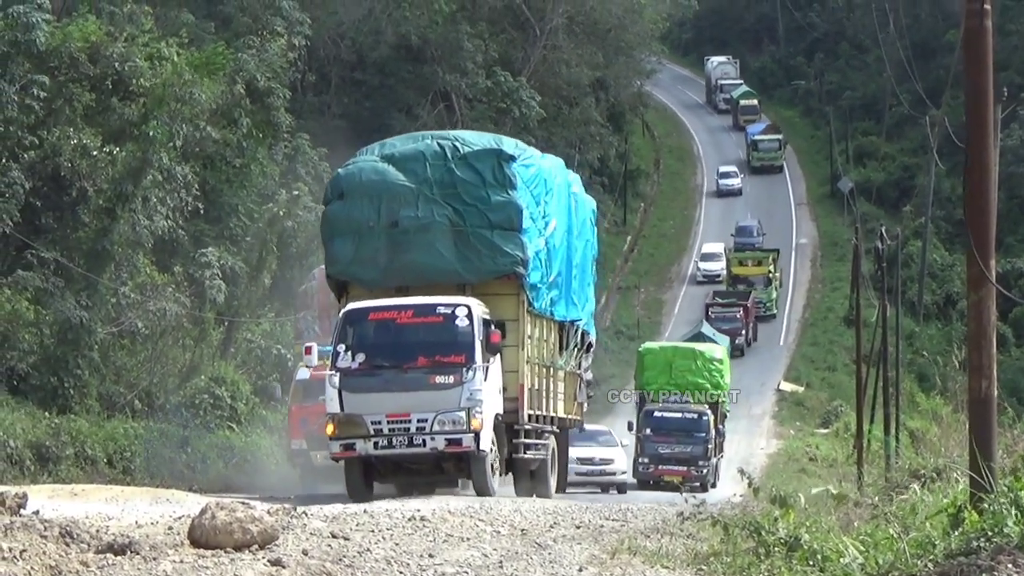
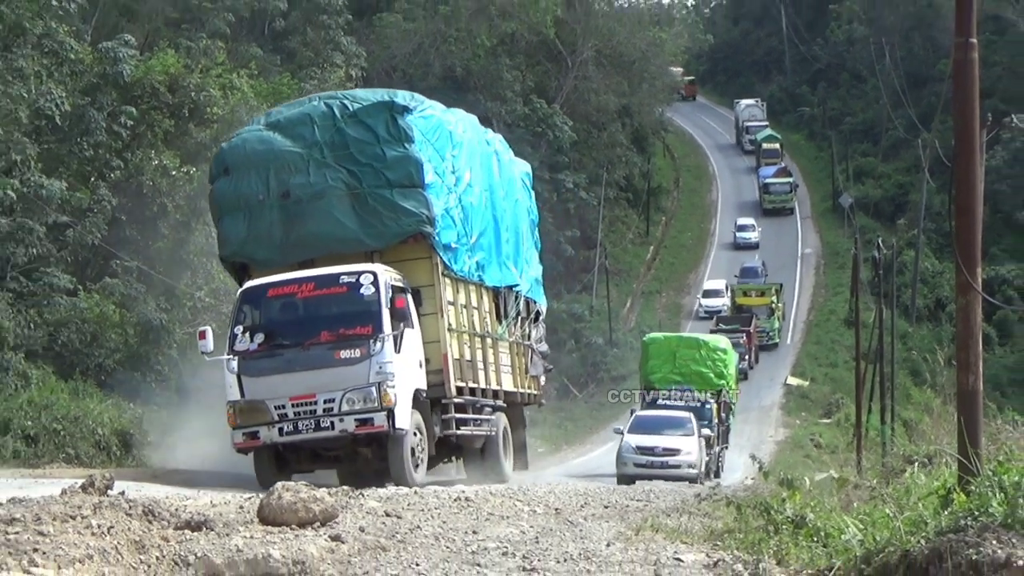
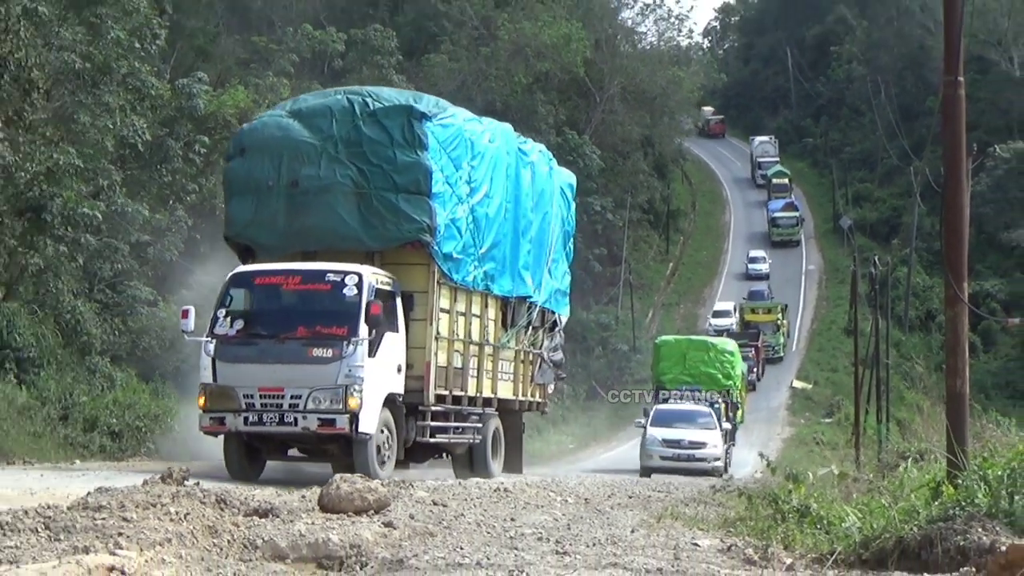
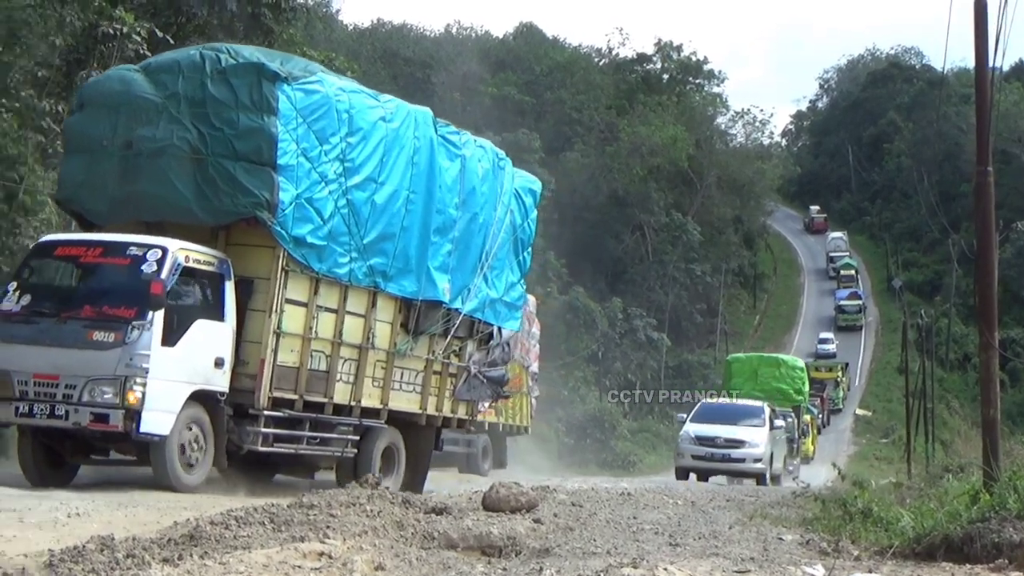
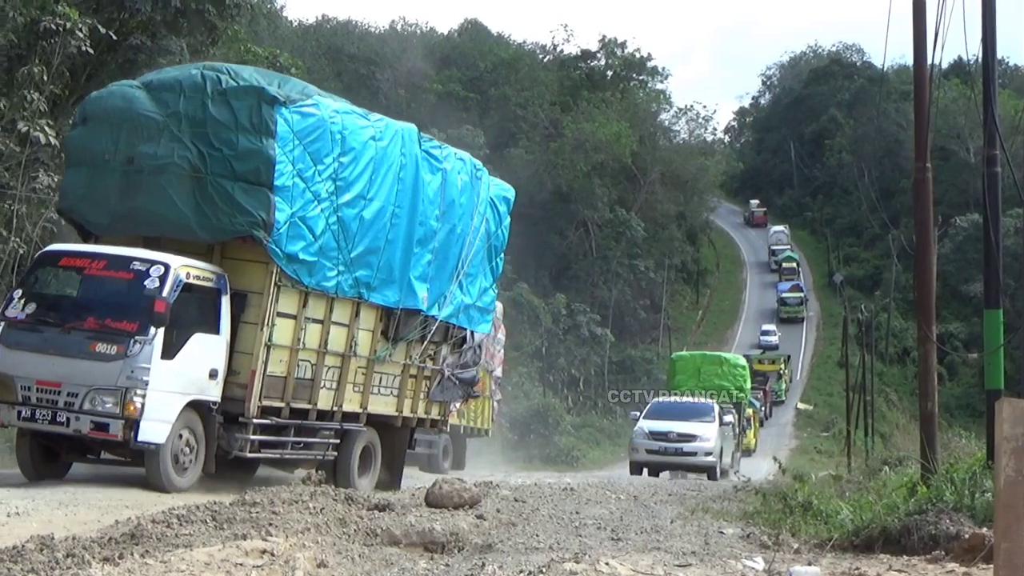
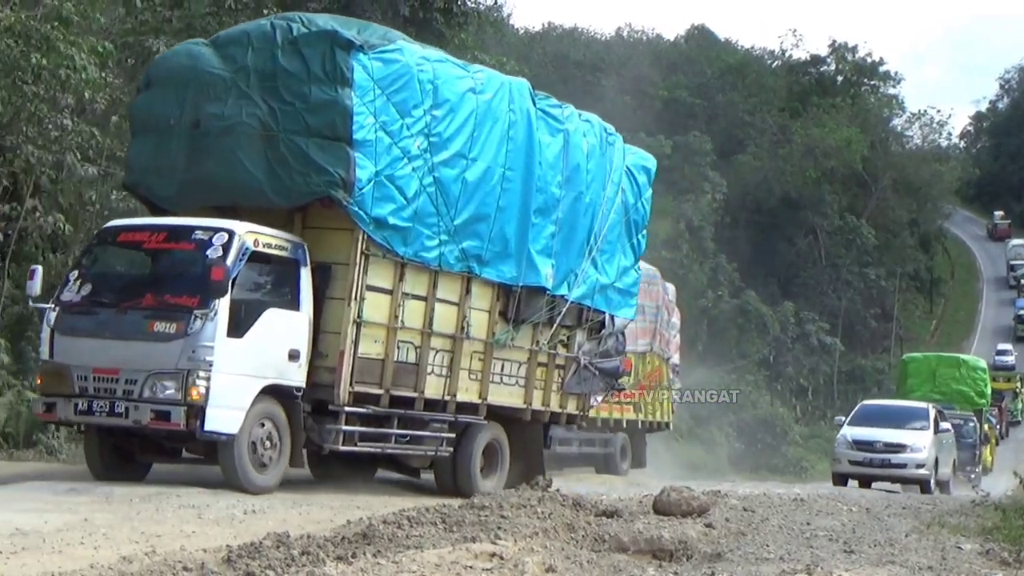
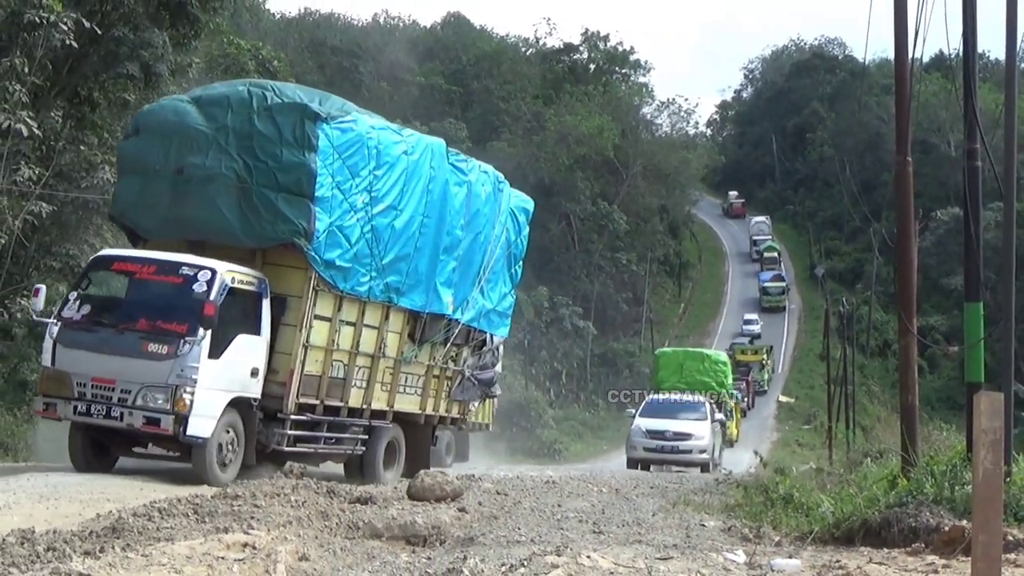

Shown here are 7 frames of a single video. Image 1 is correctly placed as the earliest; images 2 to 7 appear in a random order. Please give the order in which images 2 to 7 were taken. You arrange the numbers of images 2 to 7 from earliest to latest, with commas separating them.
2, 3, 7, 5, 4, 6
